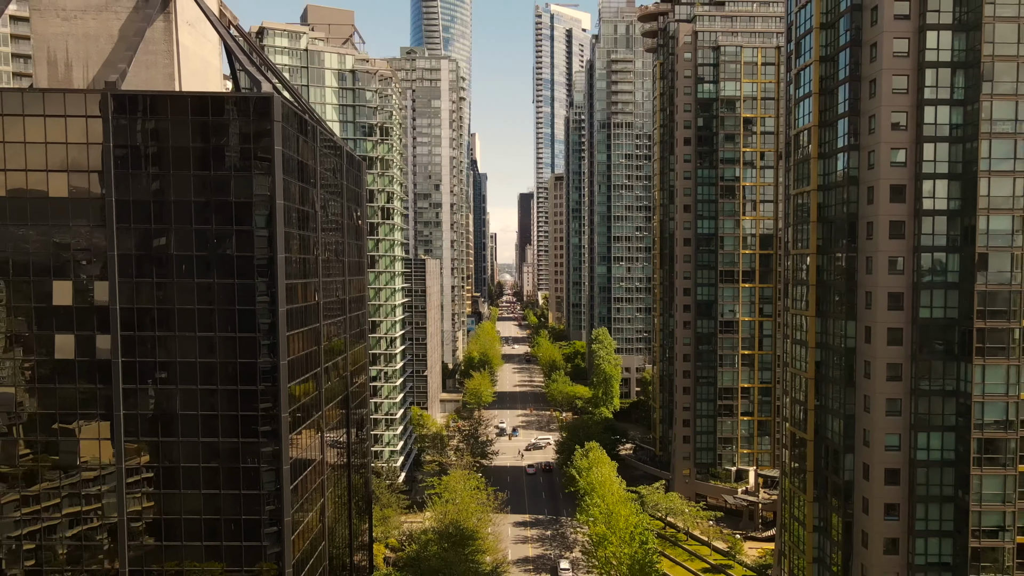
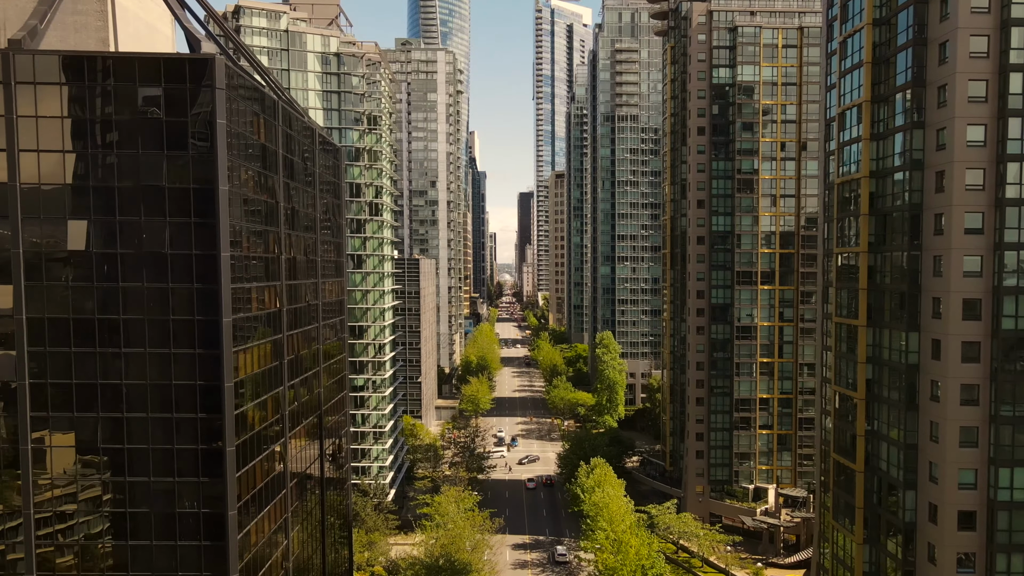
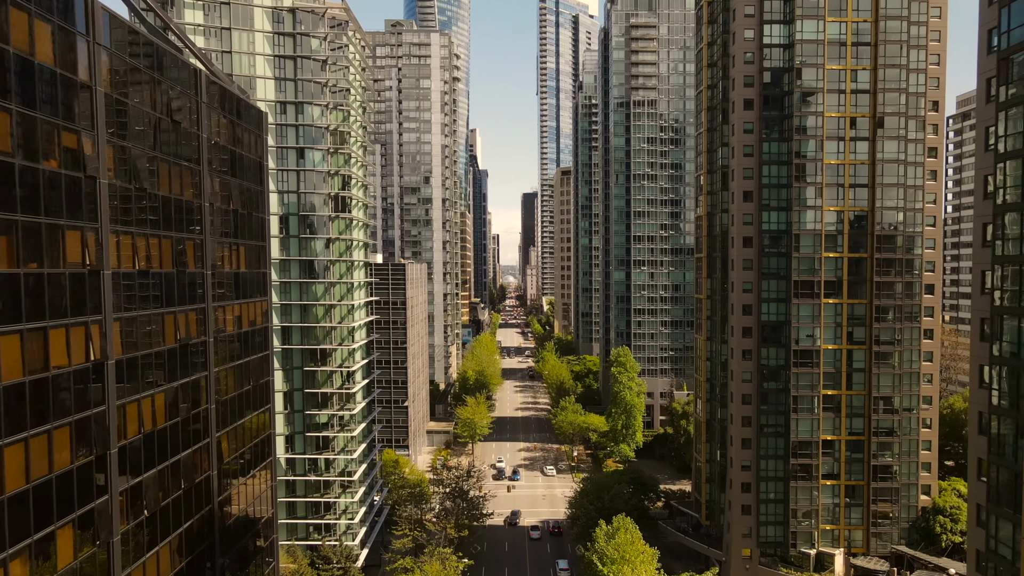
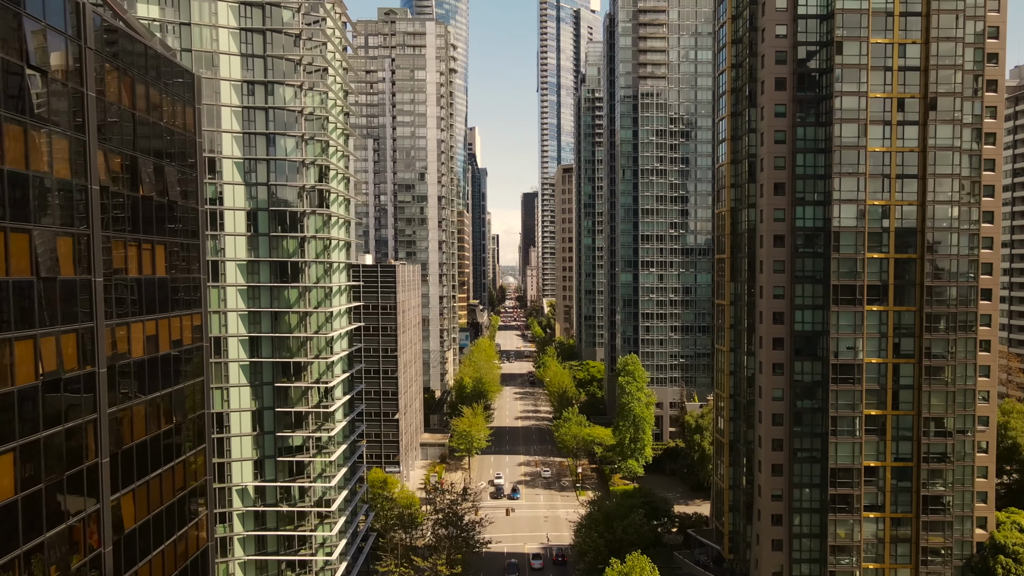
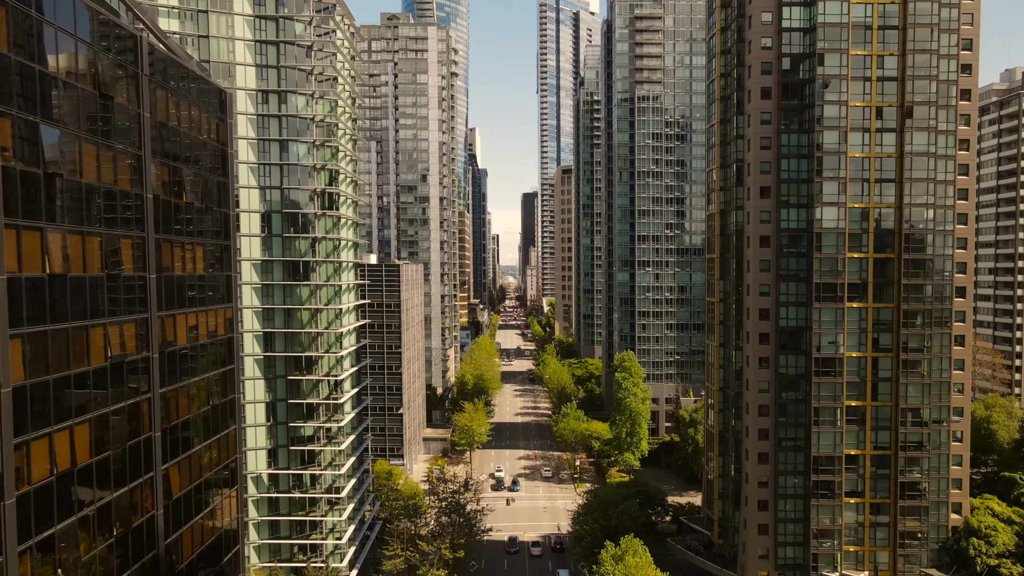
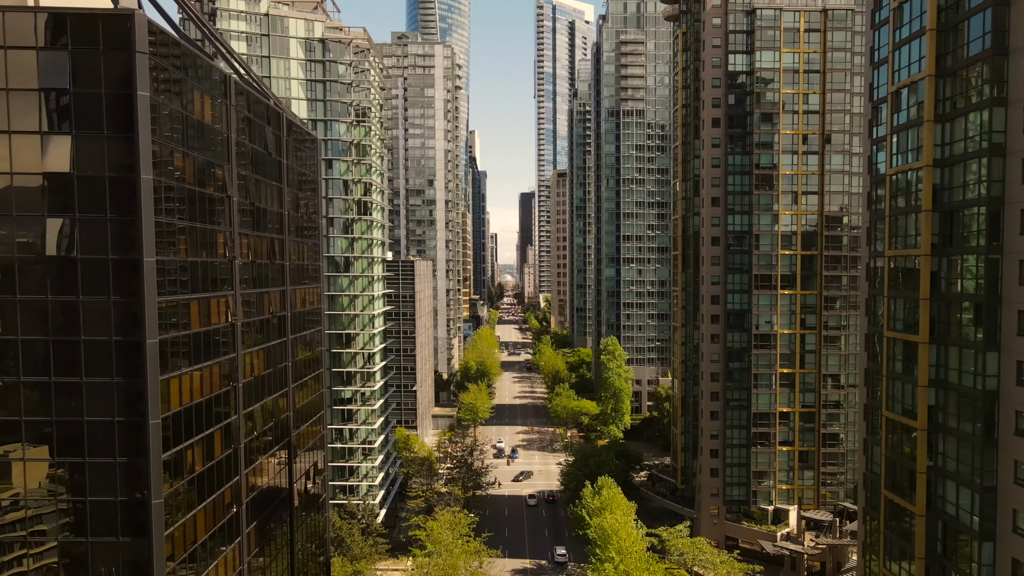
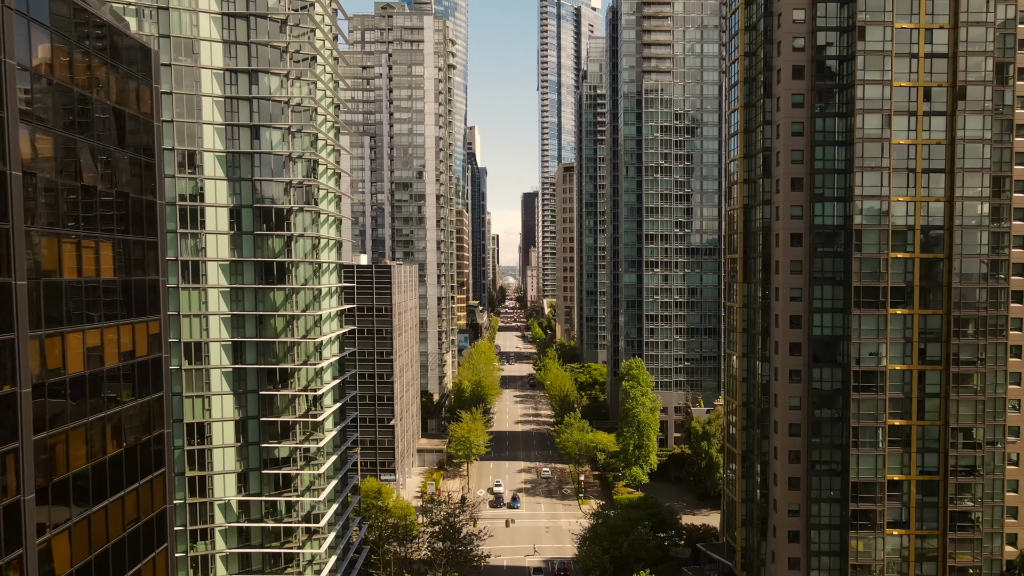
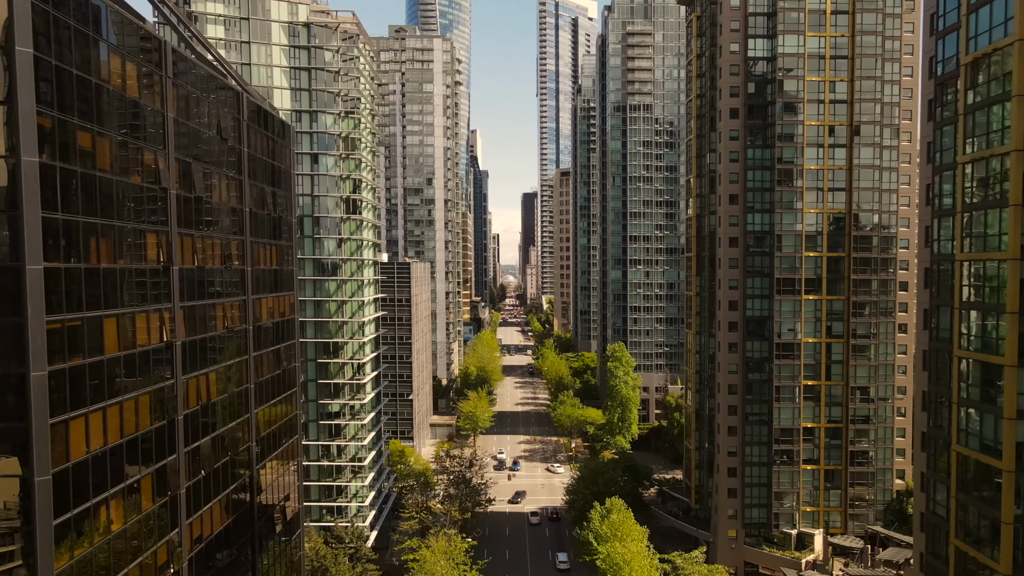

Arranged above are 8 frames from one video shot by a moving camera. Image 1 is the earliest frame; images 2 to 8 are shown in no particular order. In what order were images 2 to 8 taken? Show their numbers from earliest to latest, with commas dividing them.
2, 6, 8, 3, 5, 4, 7
